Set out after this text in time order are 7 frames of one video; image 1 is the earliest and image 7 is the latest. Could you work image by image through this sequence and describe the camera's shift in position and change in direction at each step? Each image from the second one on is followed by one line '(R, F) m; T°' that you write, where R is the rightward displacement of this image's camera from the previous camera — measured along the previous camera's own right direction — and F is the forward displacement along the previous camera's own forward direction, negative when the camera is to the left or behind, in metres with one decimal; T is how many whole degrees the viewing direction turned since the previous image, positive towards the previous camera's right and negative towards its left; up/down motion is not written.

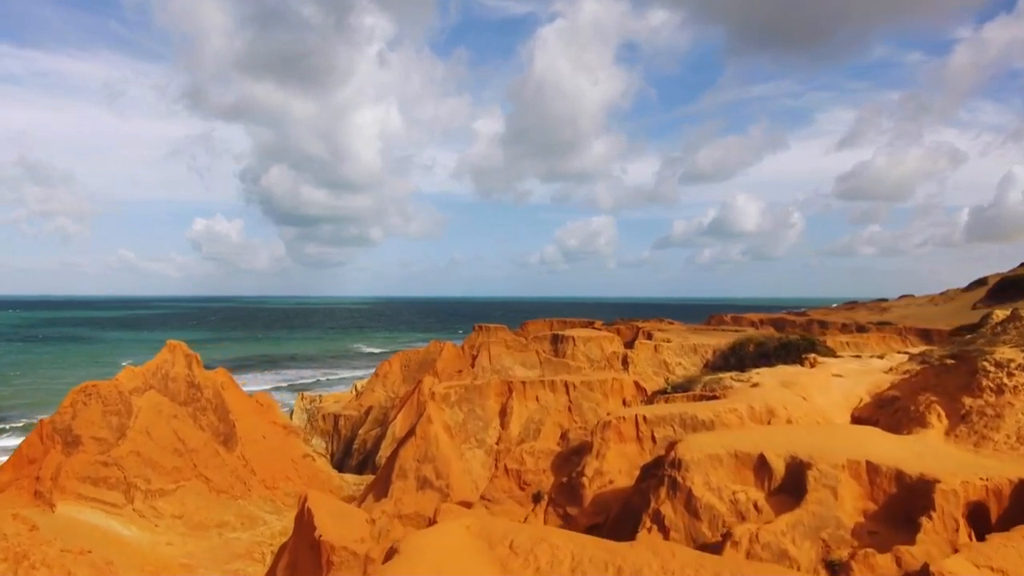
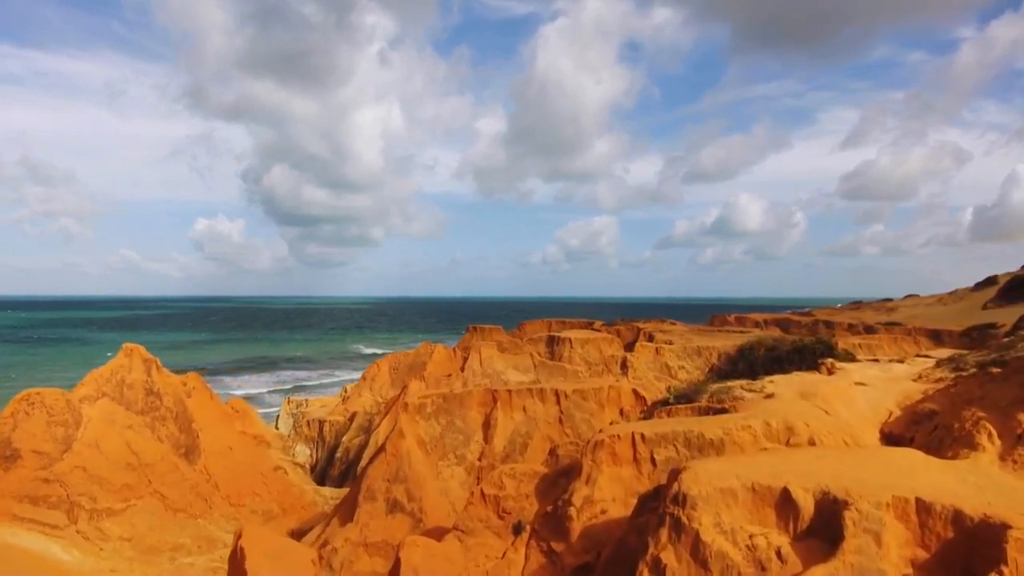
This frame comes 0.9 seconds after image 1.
(+0.4, +1.6) m; 0°
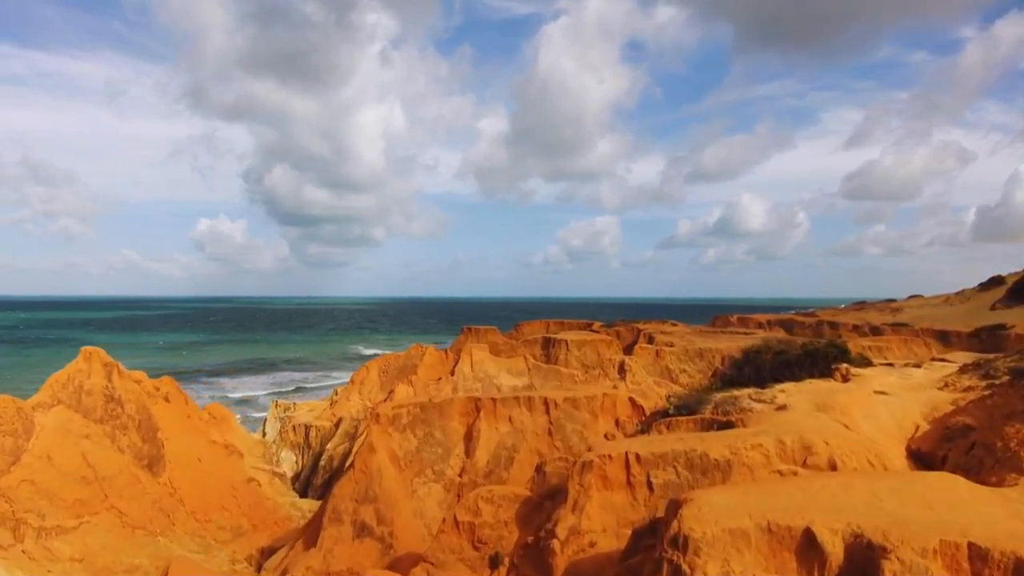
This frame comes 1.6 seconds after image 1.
(+0.3, +1.2) m; 0°
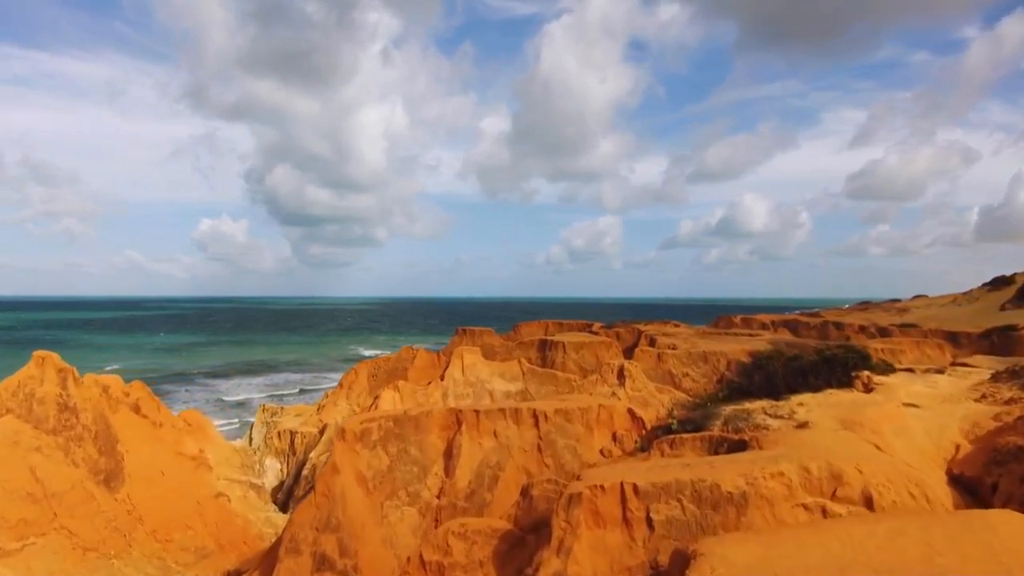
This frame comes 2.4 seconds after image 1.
(+0.3, +1.3) m; 0°
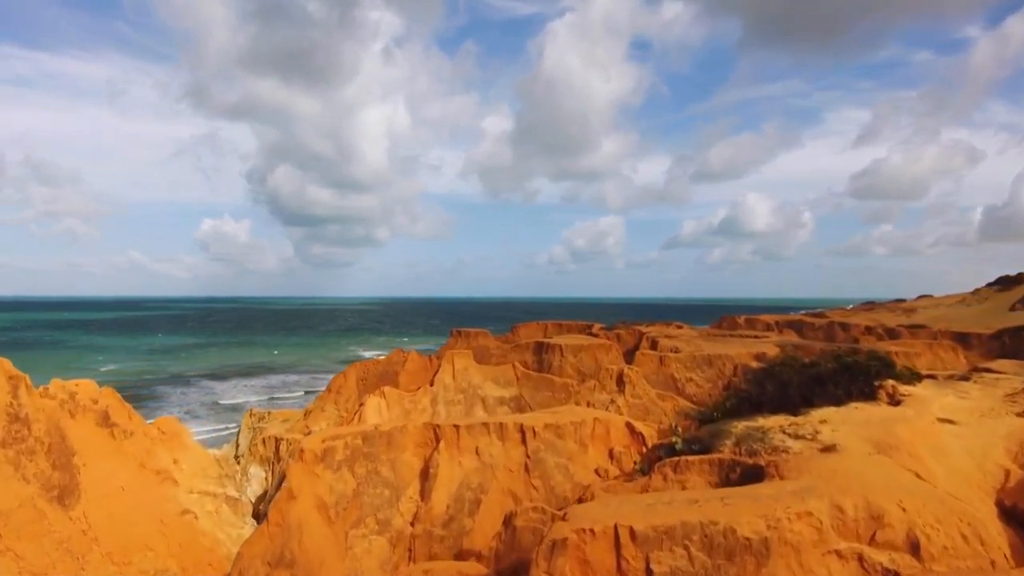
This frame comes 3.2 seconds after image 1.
(+0.3, +1.2) m; 0°
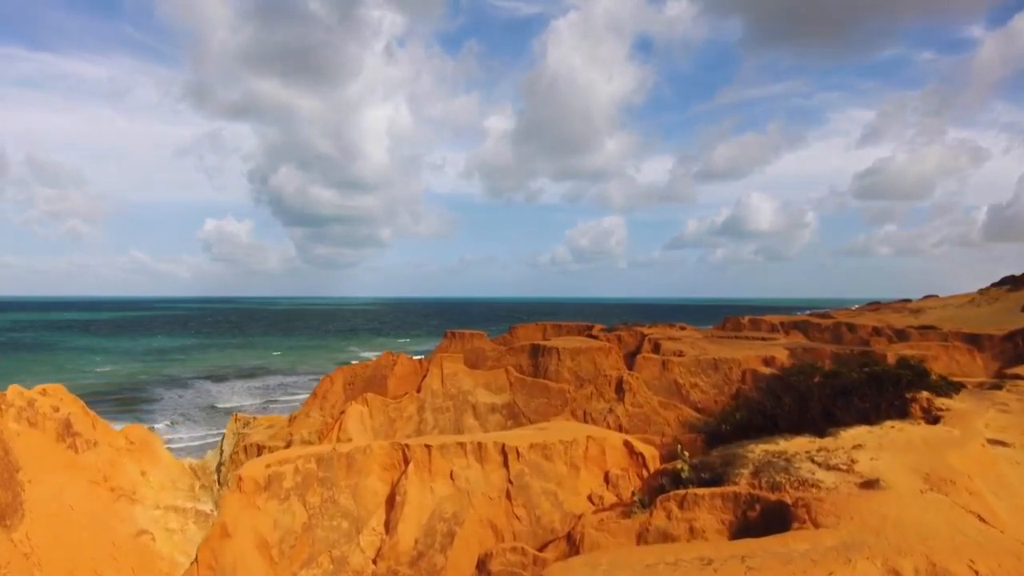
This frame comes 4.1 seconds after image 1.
(+0.3, +1.3) m; 0°
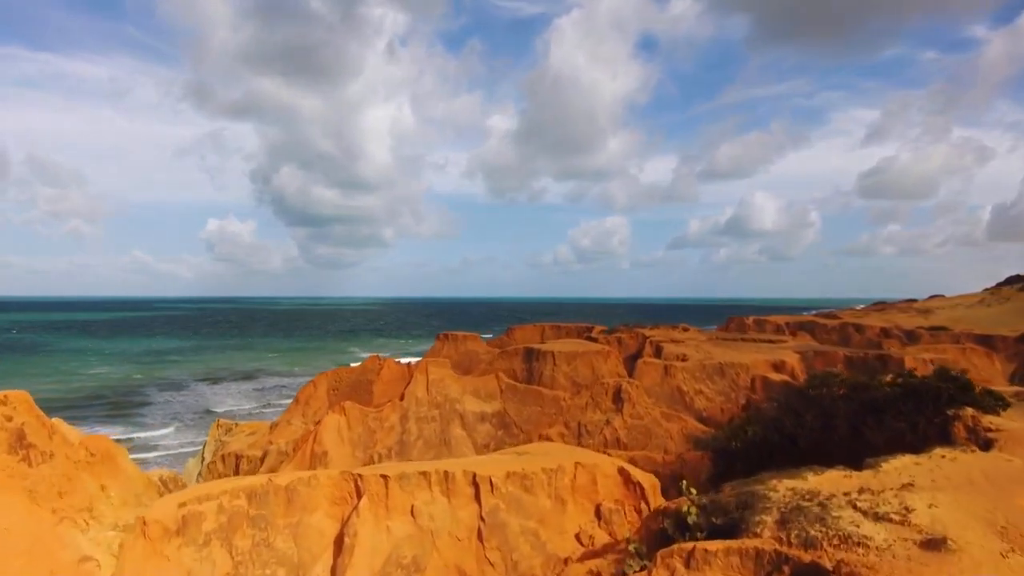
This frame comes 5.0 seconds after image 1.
(+0.3, +1.4) m; 0°
